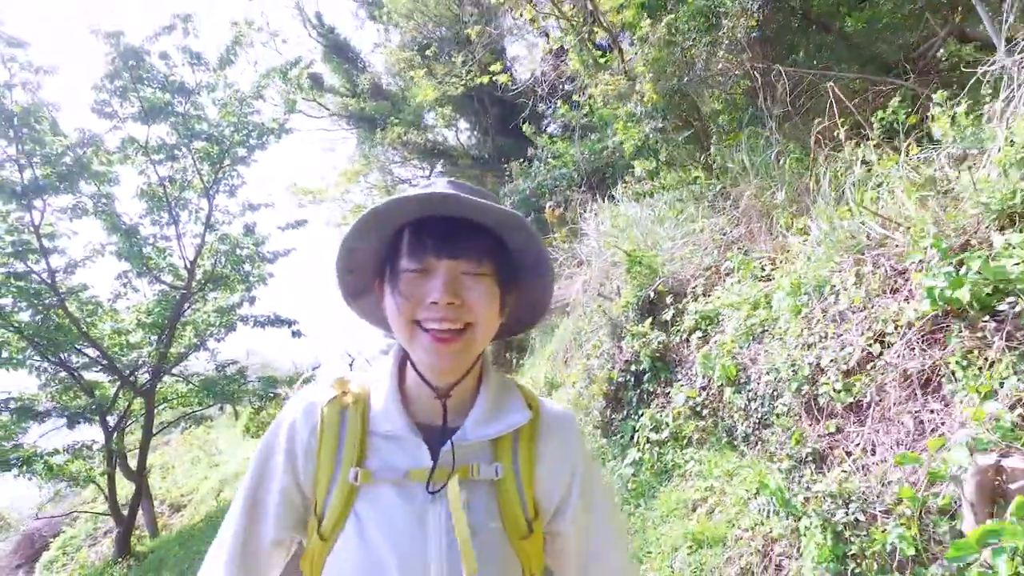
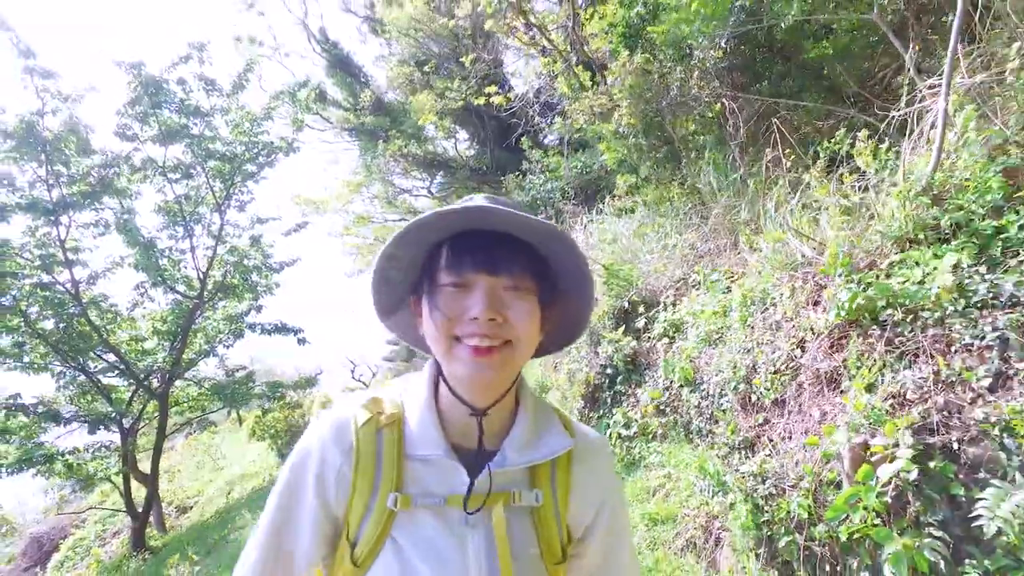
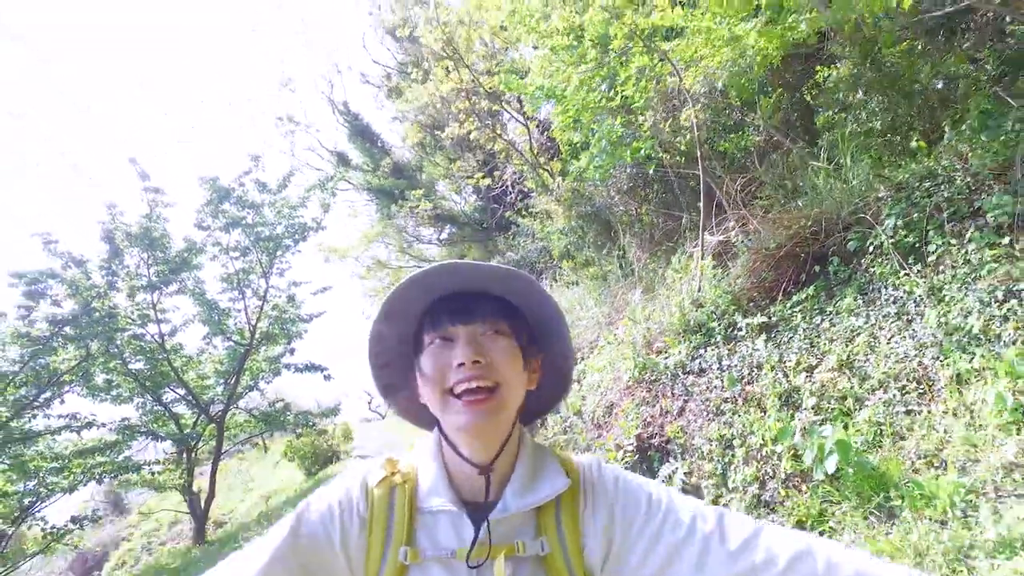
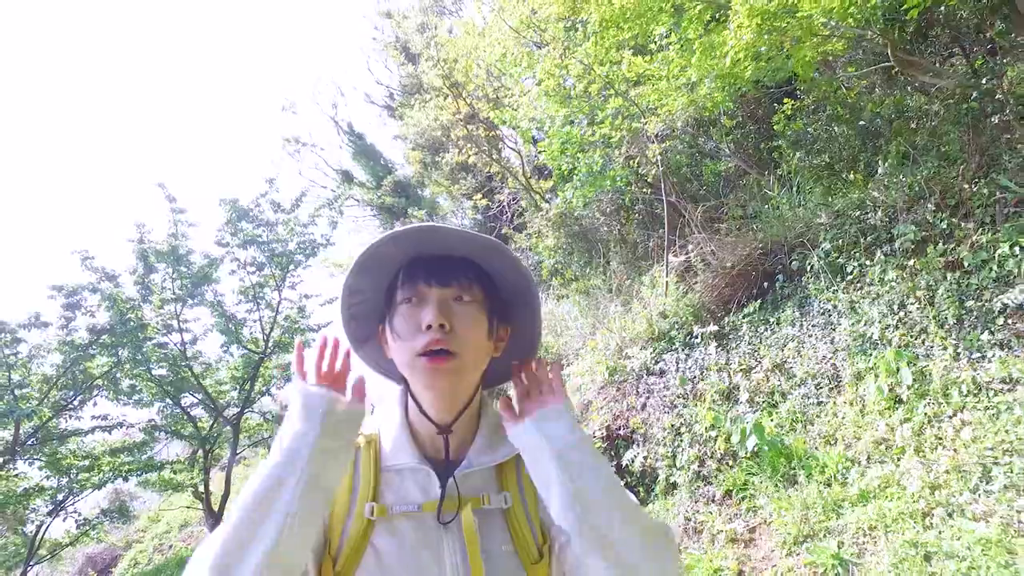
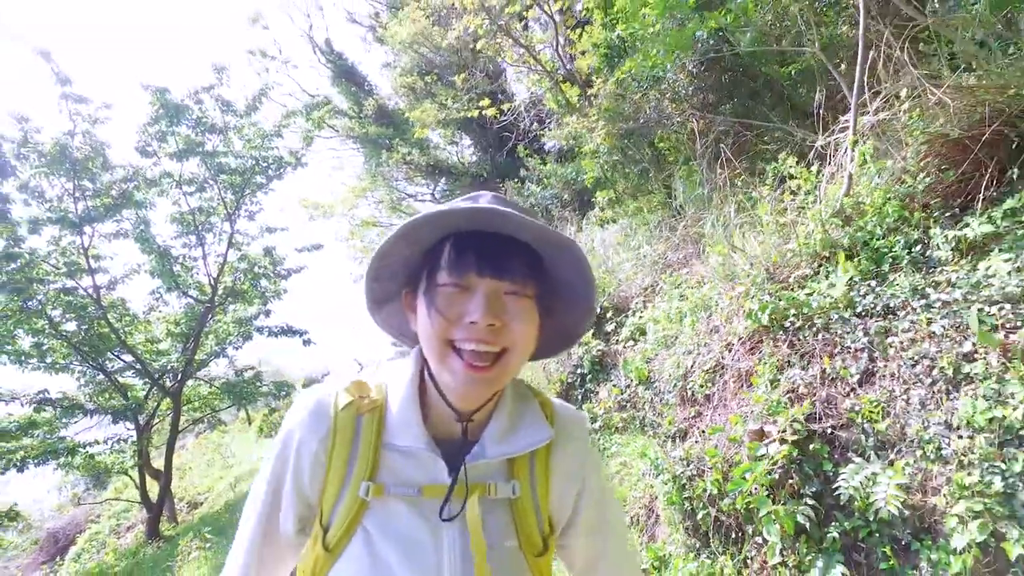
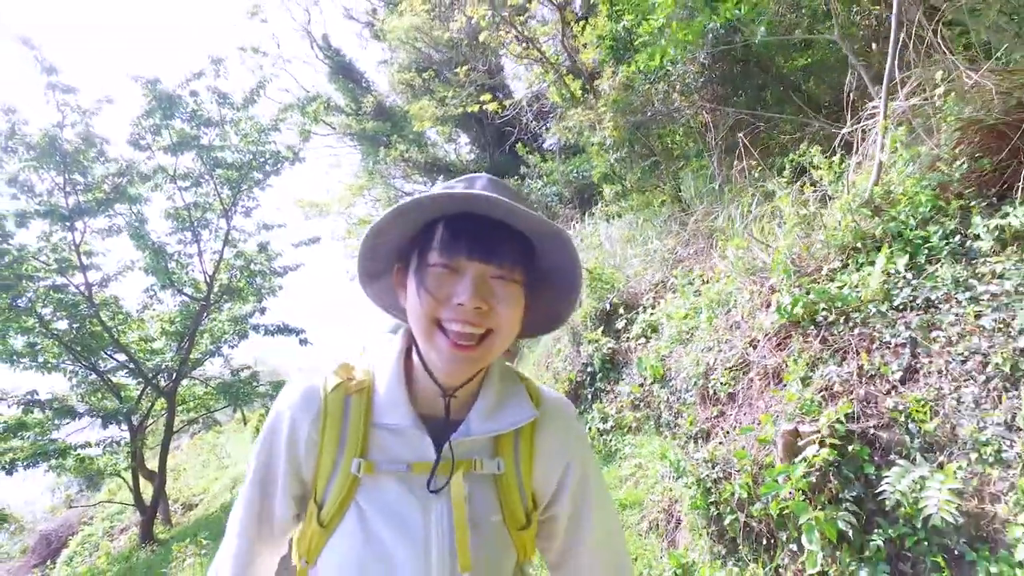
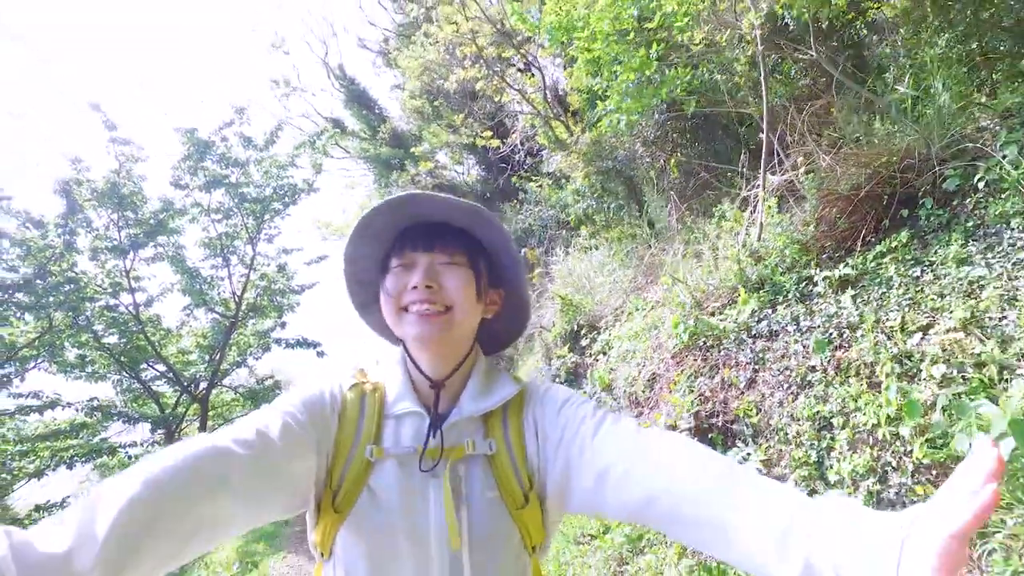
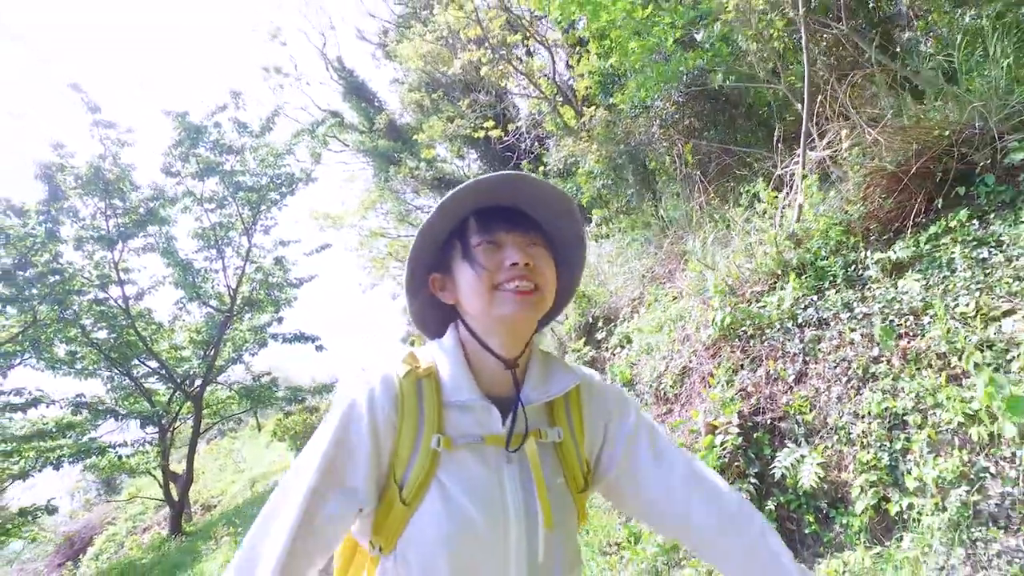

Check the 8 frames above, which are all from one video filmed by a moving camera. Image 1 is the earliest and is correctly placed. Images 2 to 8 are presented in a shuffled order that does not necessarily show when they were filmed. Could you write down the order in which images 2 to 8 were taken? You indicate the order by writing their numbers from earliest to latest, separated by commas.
2, 6, 5, 8, 7, 3, 4
